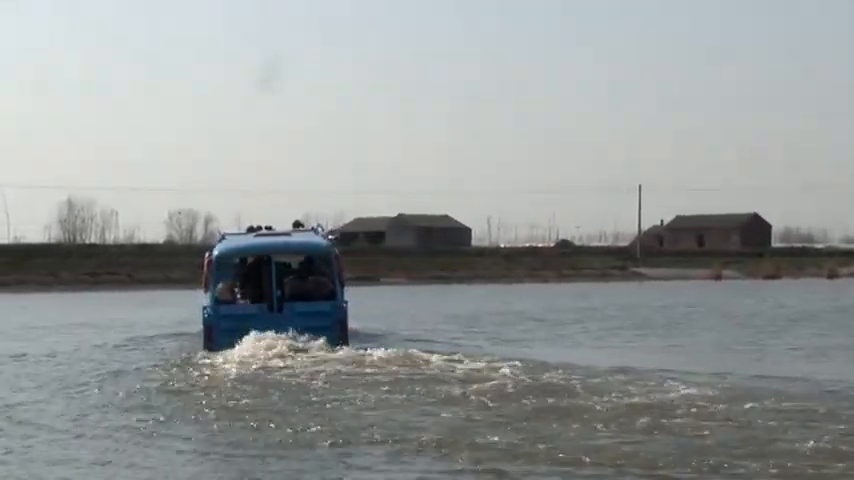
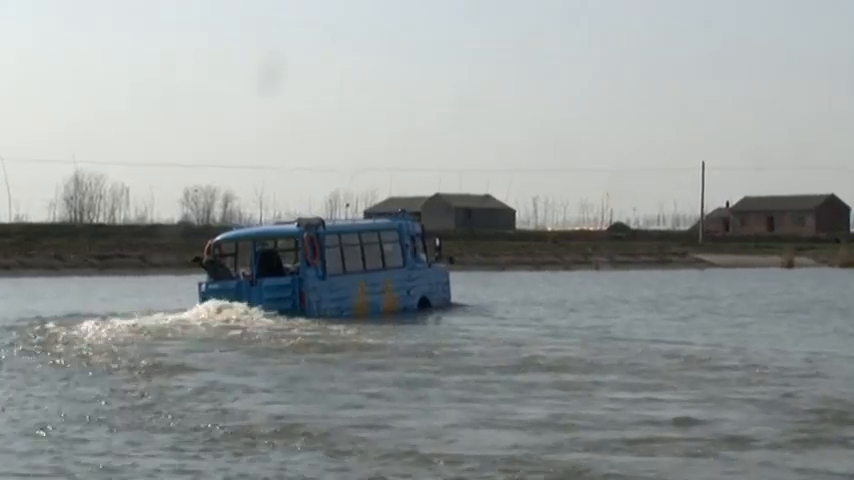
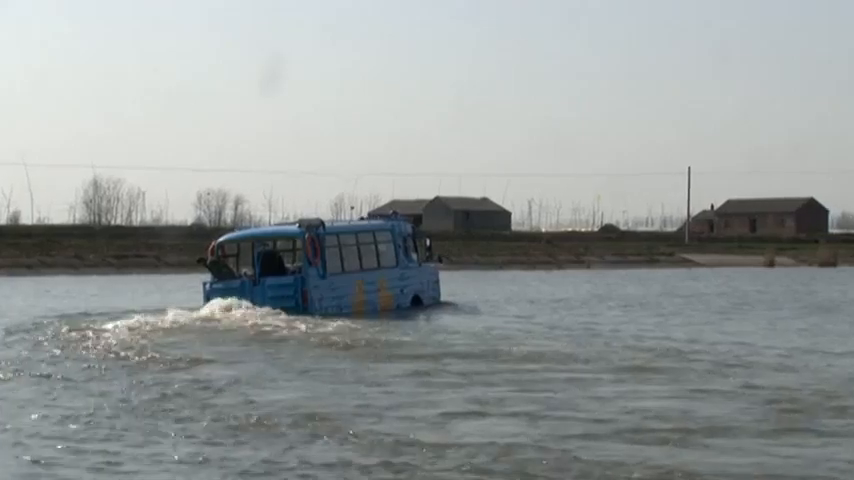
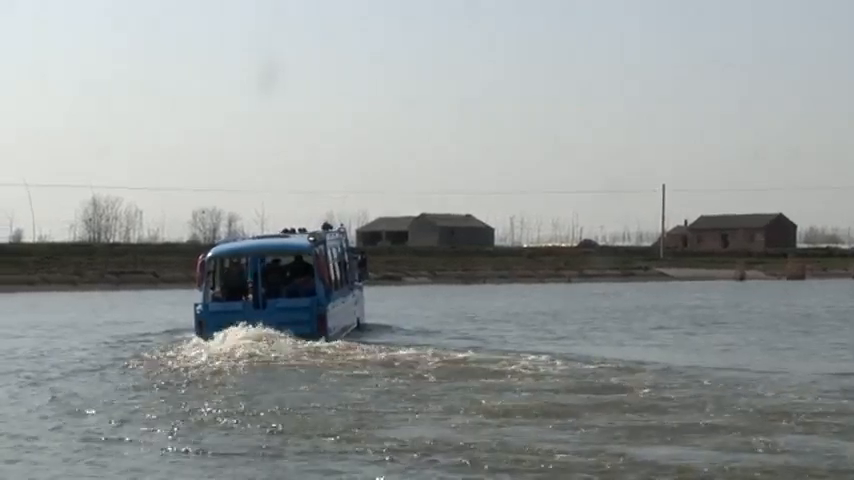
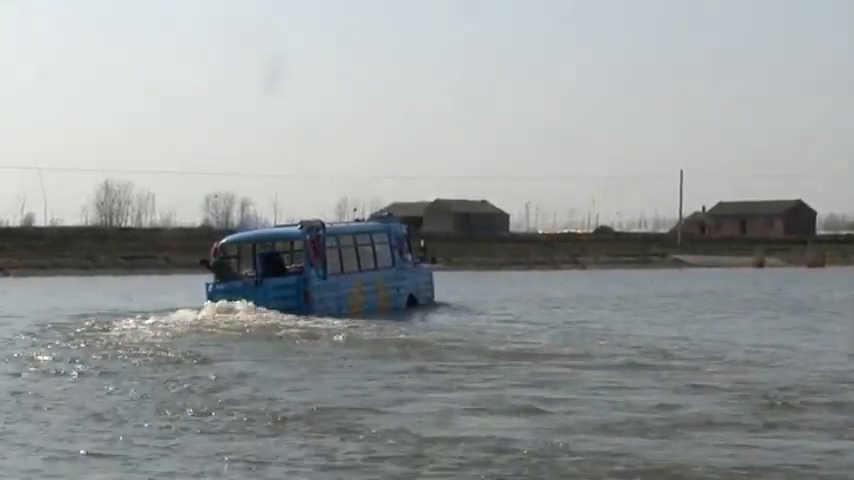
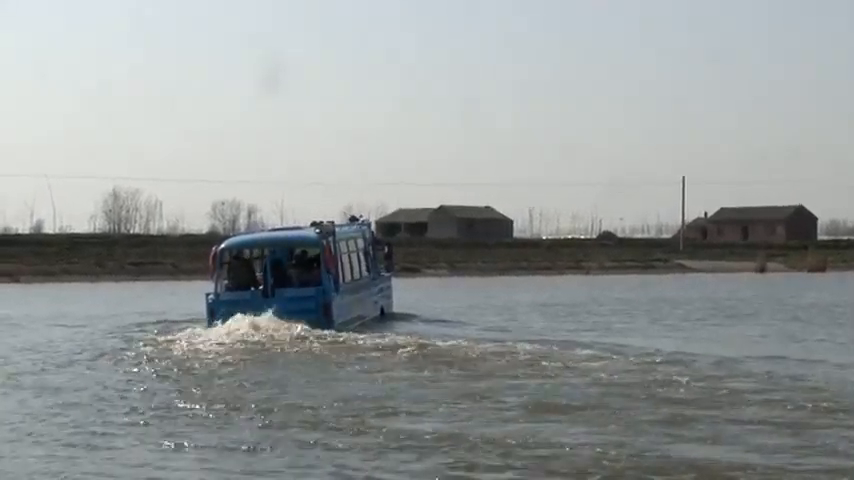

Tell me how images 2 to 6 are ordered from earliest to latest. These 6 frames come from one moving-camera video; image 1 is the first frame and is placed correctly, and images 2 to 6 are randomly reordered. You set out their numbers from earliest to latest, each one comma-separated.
4, 6, 5, 3, 2
